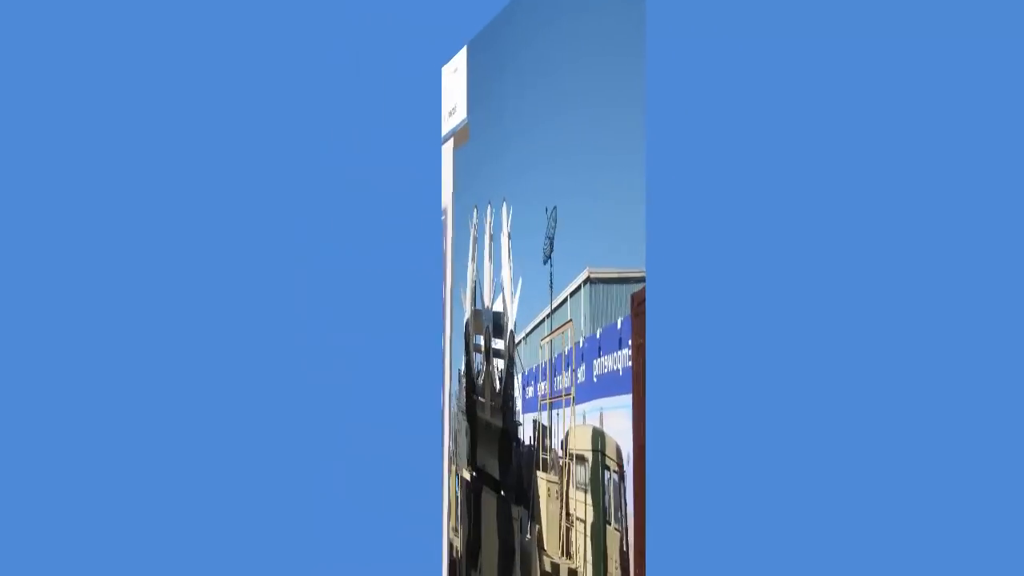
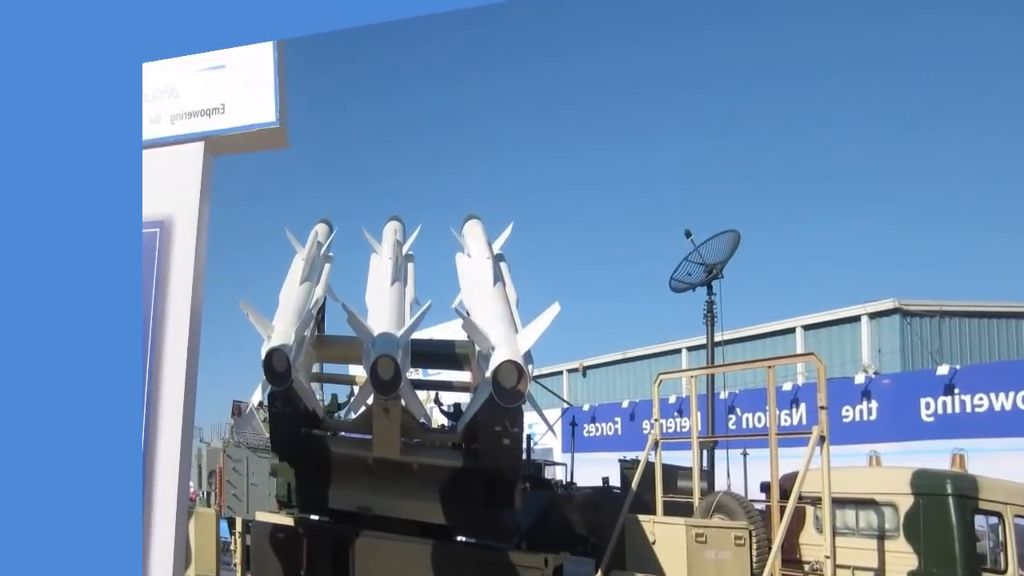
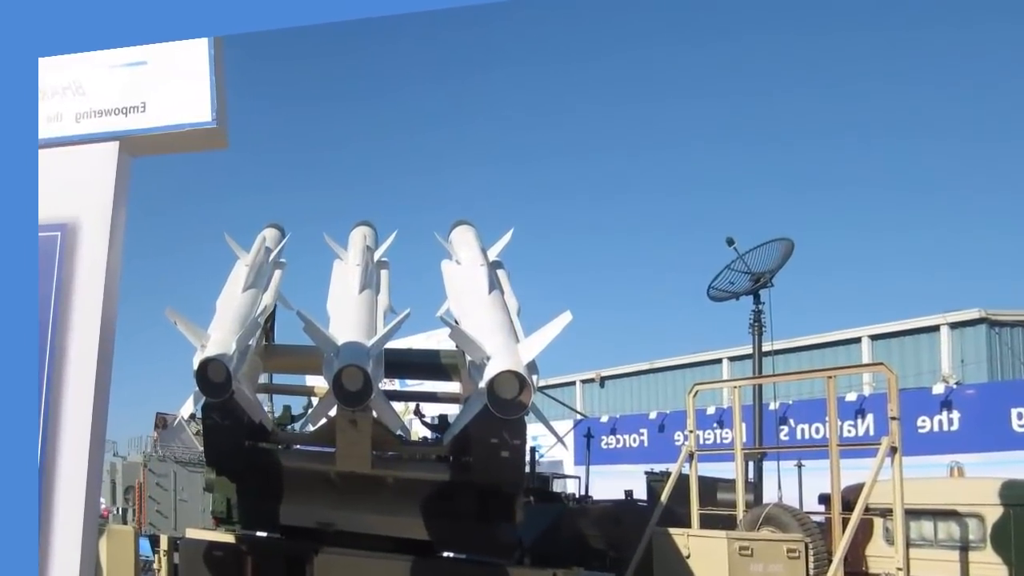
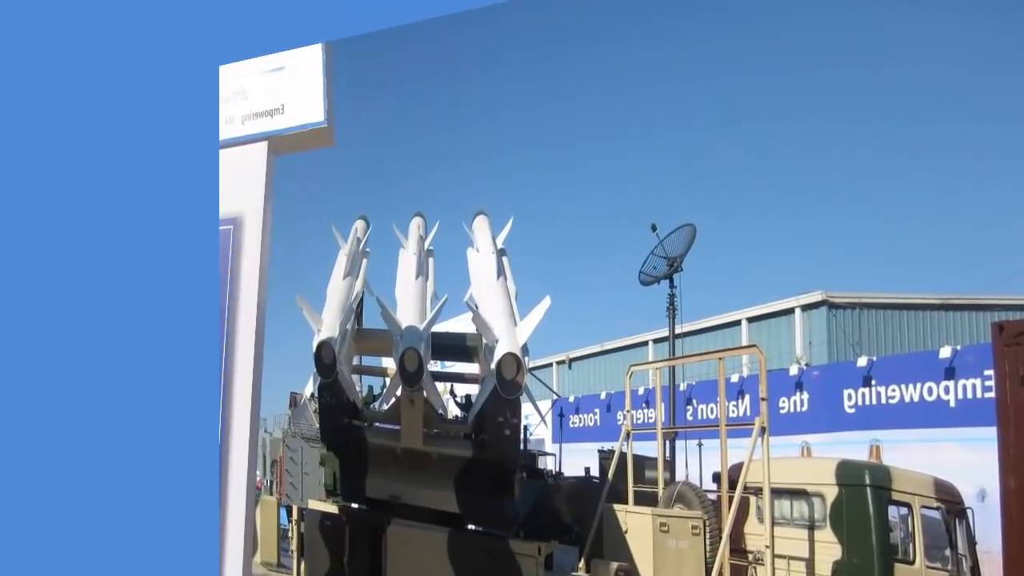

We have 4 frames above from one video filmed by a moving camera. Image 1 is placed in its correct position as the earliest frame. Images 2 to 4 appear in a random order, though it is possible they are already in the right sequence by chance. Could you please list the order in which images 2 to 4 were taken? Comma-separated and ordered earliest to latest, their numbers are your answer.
4, 2, 3
